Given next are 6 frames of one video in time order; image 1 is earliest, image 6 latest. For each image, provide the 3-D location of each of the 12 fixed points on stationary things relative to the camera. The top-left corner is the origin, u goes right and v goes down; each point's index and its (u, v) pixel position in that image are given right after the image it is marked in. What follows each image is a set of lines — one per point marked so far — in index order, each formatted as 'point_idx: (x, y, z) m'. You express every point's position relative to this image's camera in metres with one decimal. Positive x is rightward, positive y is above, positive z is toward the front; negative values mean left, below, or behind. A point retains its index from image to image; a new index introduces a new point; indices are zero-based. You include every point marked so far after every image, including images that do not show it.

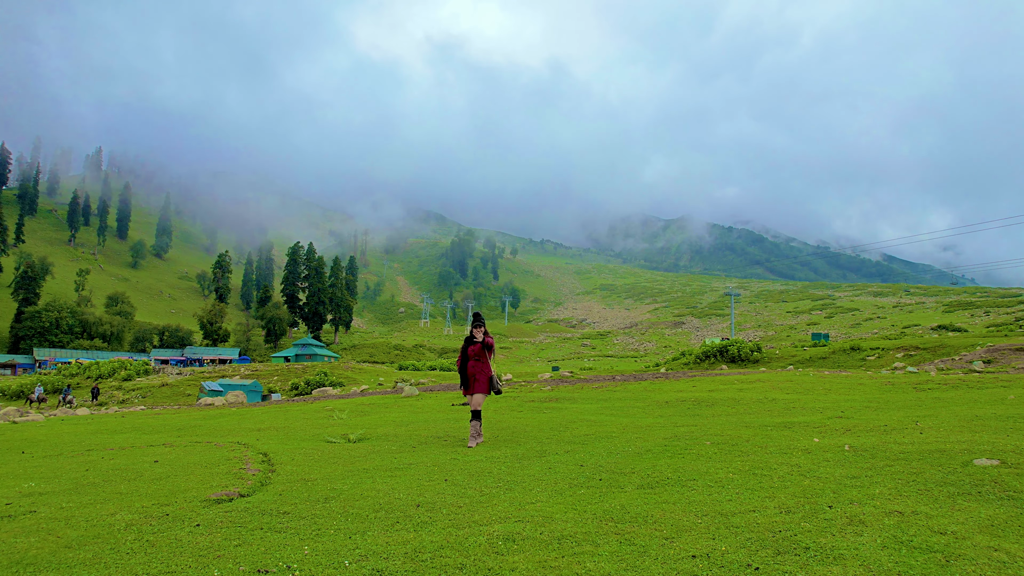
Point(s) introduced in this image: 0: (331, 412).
0: (-4.3, -3.0, +15.4) m
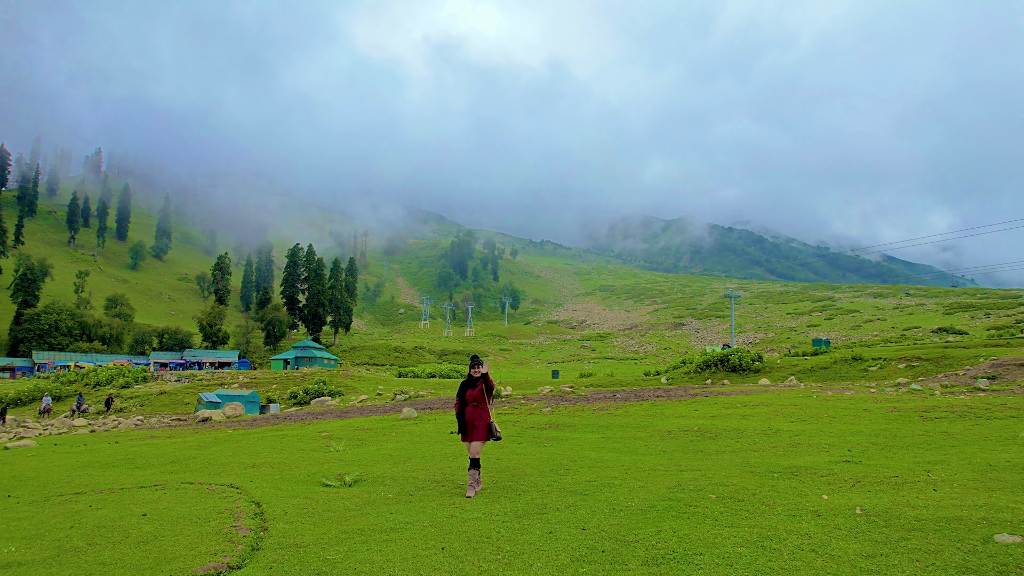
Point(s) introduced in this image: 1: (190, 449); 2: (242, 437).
0: (-4.3, -3.6, +15.1) m
1: (-7.4, -3.7, +15.1) m
2: (-7.1, -3.9, +17.2) m
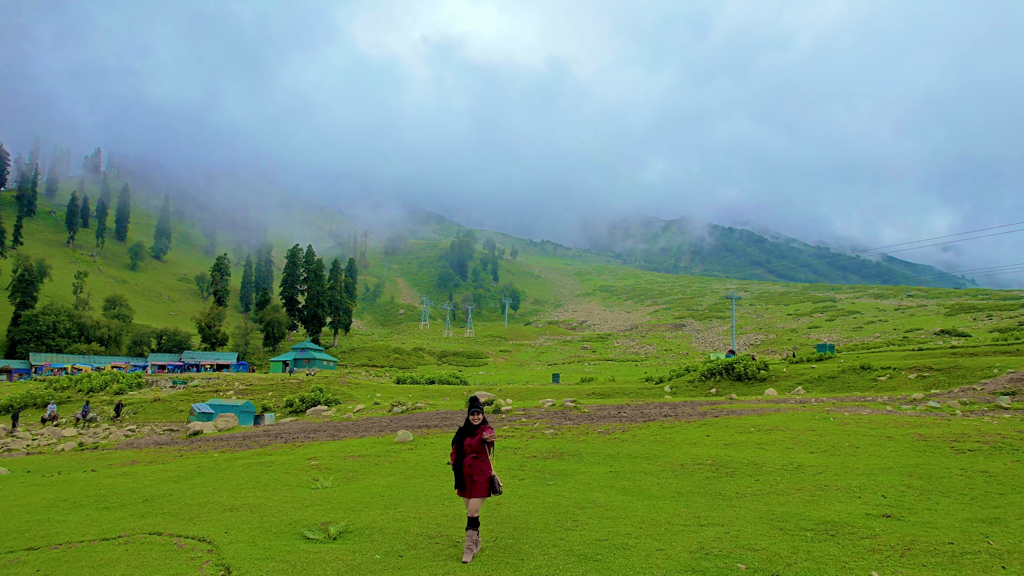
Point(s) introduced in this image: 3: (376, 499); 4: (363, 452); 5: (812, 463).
0: (-4.3, -4.0, +14.2) m
1: (-7.4, -4.1, +14.1) m
2: (-7.1, -4.4, +16.2) m
3: (-2.3, -3.6, +11.3) m
4: (-3.9, -4.3, +17.1) m
5: (+5.8, -3.4, +12.8) m
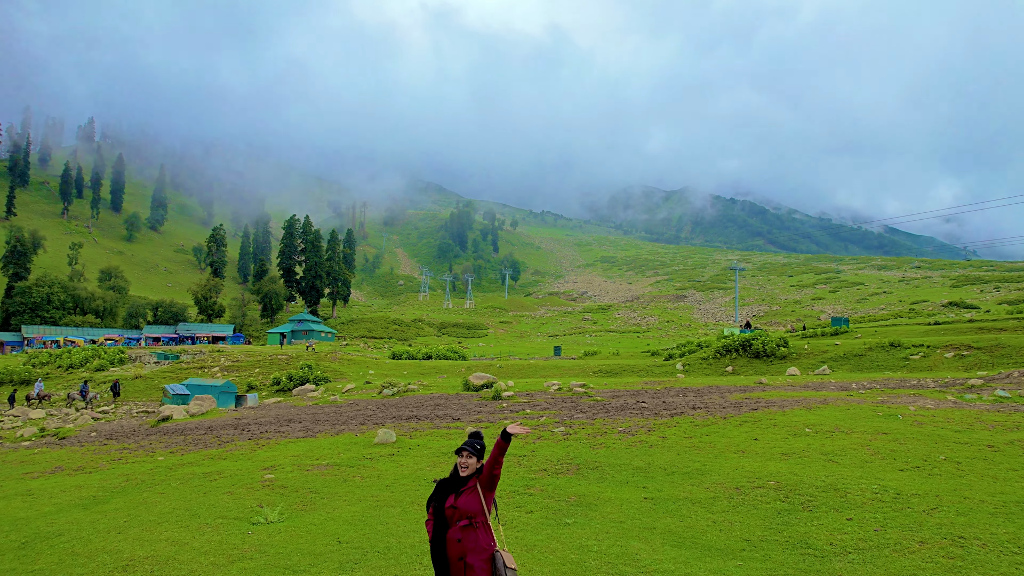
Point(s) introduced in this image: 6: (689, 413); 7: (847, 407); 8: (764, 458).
0: (-4.2, -3.5, +11.1) m
1: (-7.3, -3.7, +11.0) m
2: (-7.0, -3.8, +13.2) m
3: (-2.3, -3.3, +8.2) m
4: (-3.8, -3.6, +14.0) m
5: (+5.9, -3.0, +9.7) m
6: (+4.8, -3.4, +18.2) m
7: (+8.9, -3.1, +17.5) m
8: (+4.7, -3.2, +12.3) m
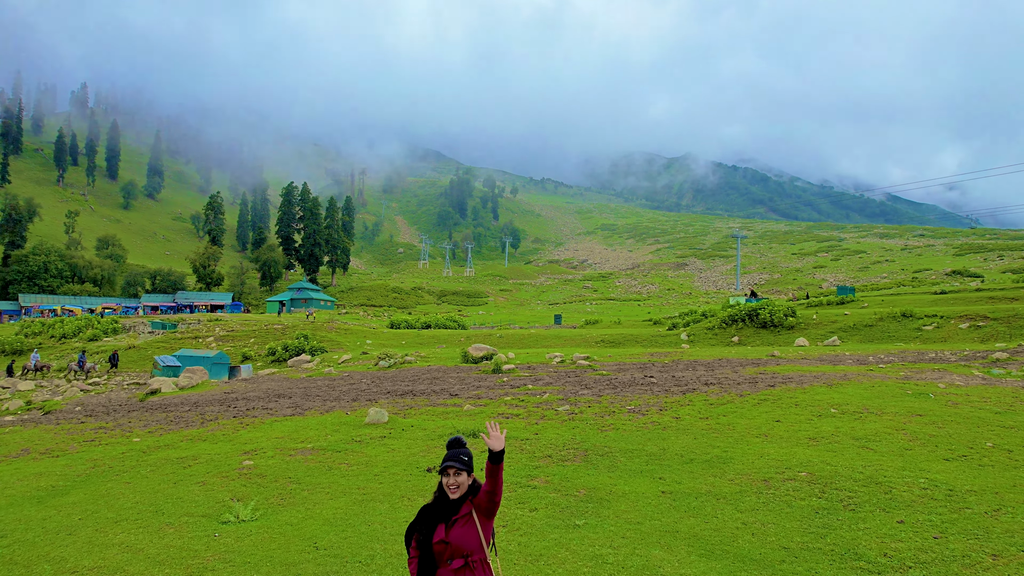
0: (-4.2, -3.1, +10.0) m
1: (-7.3, -3.2, +10.0) m
2: (-7.0, -3.2, +12.1) m
3: (-2.2, -2.9, +7.1) m
4: (-3.8, -3.0, +13.0) m
5: (+5.9, -2.6, +8.6) m
6: (+4.9, -2.6, +17.1) m
7: (+8.9, -2.3, +16.4) m
8: (+4.7, -2.6, +11.2) m
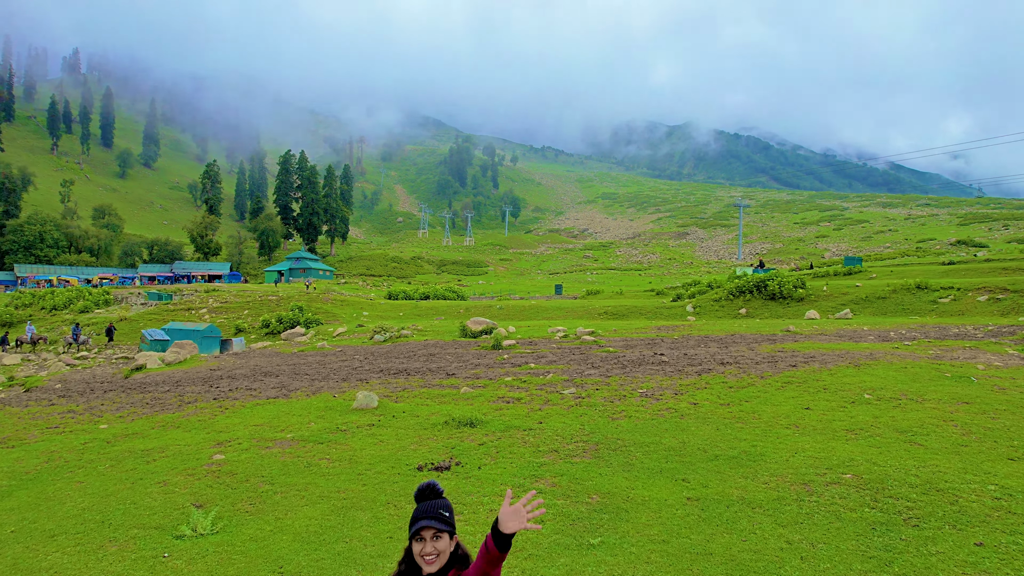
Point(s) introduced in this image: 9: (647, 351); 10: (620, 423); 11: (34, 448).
0: (-4.1, -2.7, +8.8) m
1: (-7.3, -2.9, +8.8) m
2: (-6.9, -2.8, +10.9) m
3: (-2.2, -2.7, +5.9) m
4: (-3.7, -2.6, +11.7) m
5: (+5.9, -2.3, +7.3) m
6: (+4.9, -1.9, +15.8) m
7: (+9.0, -1.7, +15.2) m
8: (+4.8, -2.2, +10.0) m
9: (+4.0, -1.8, +19.4) m
10: (+1.9, -2.3, +11.4) m
11: (-8.6, -2.9, +11.9) m
